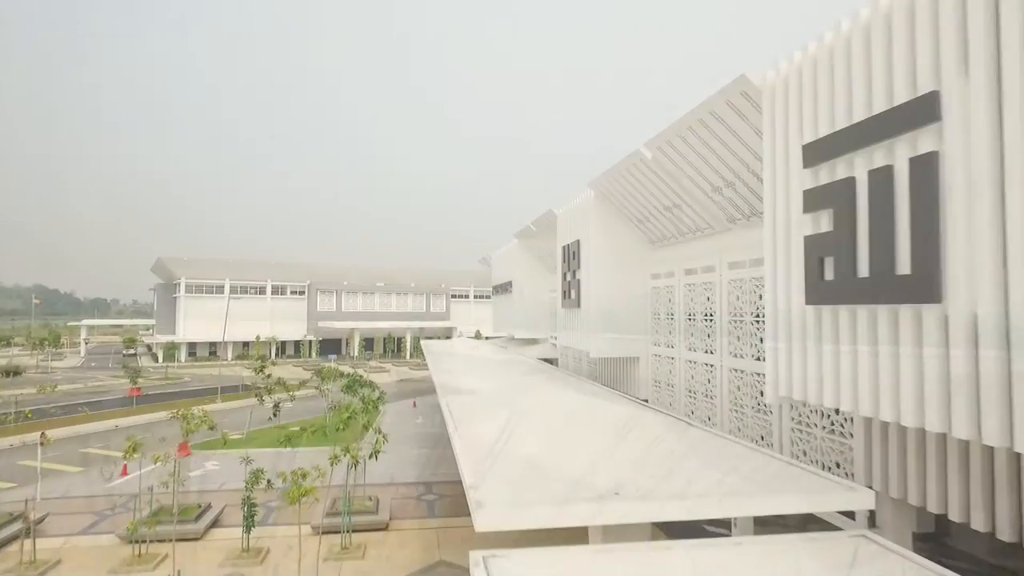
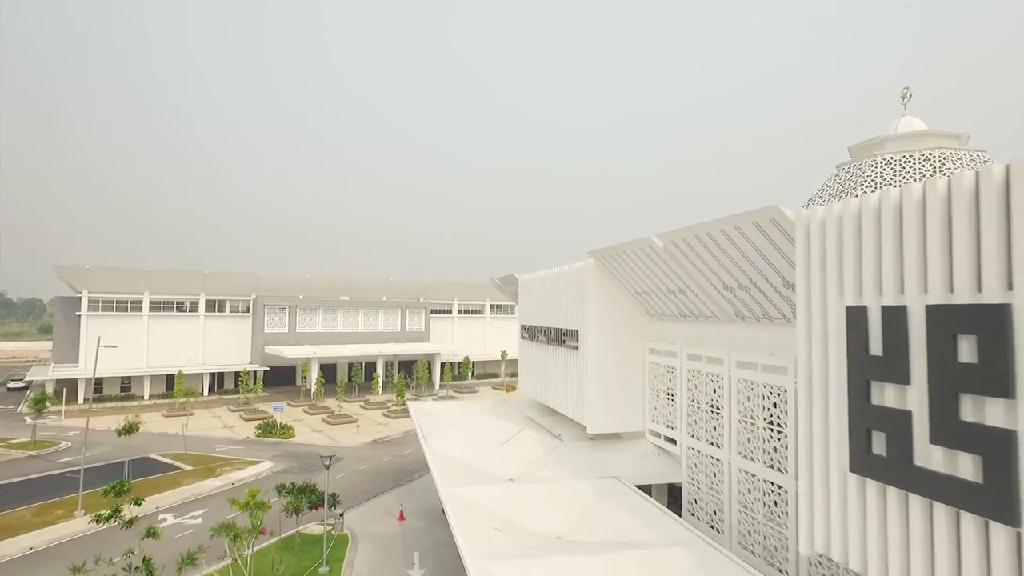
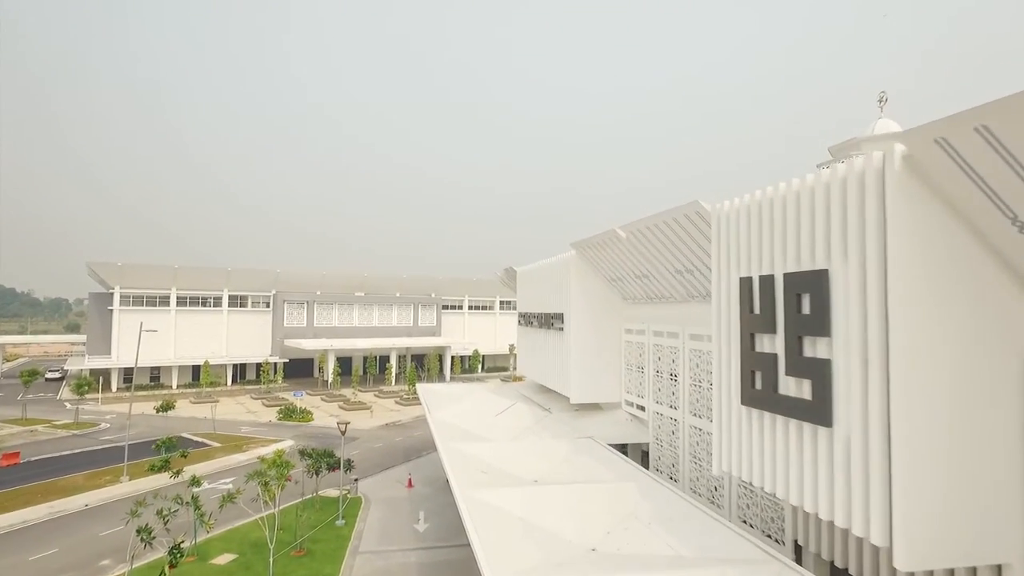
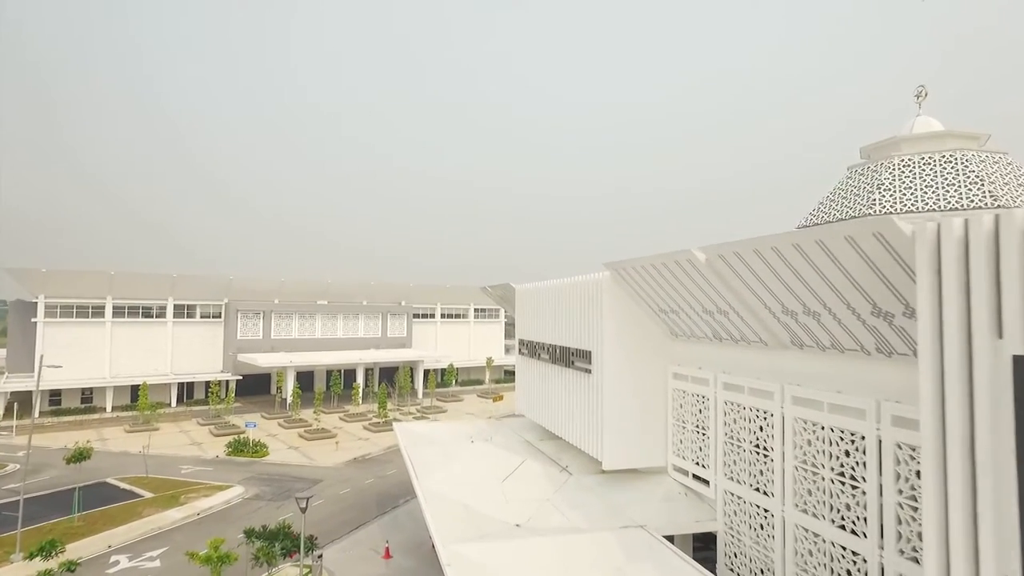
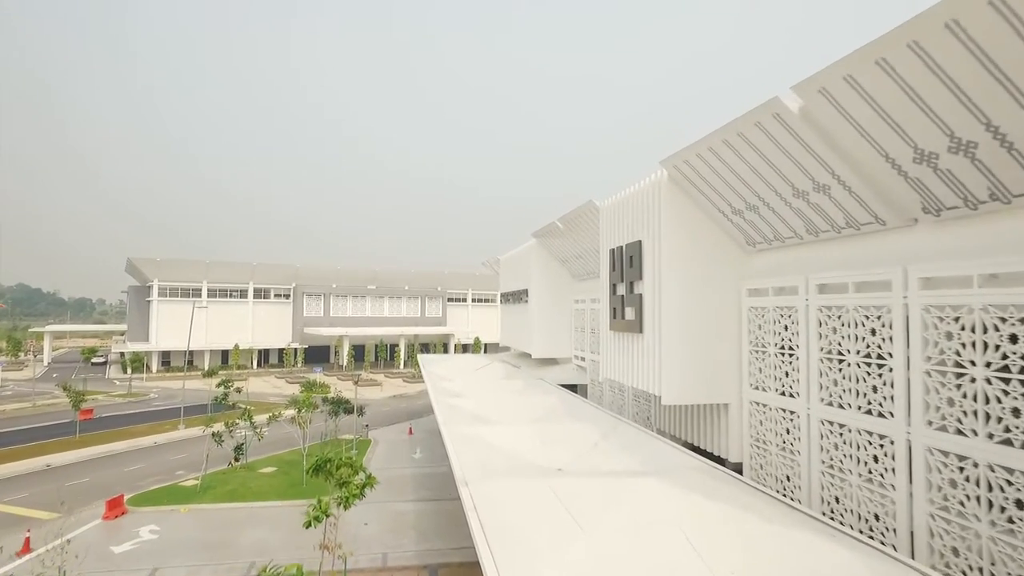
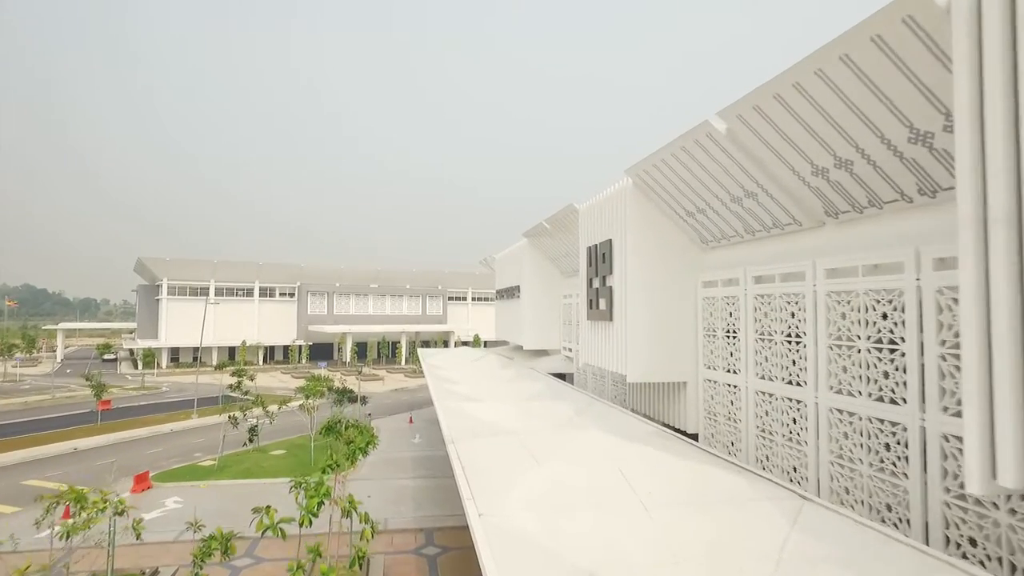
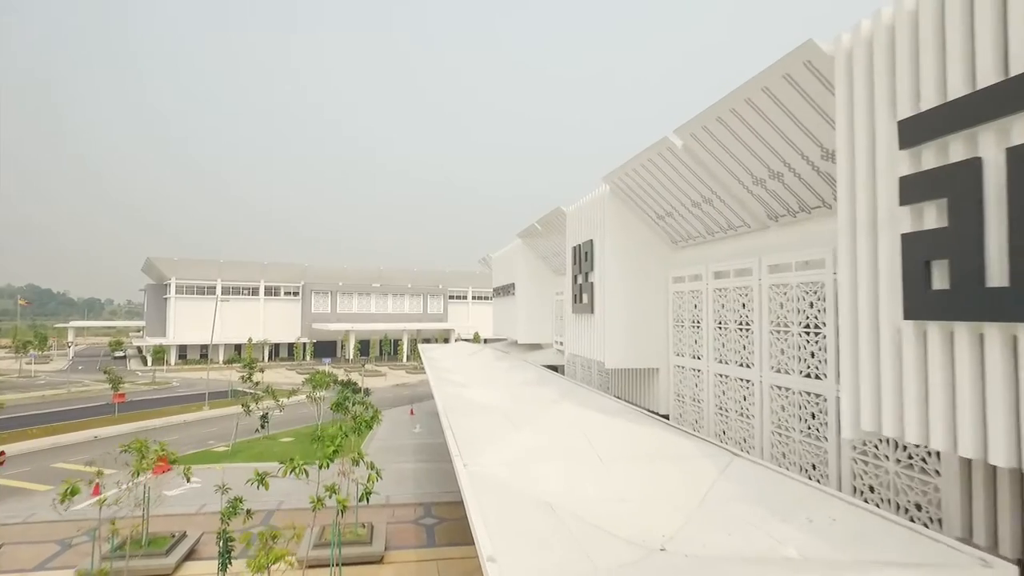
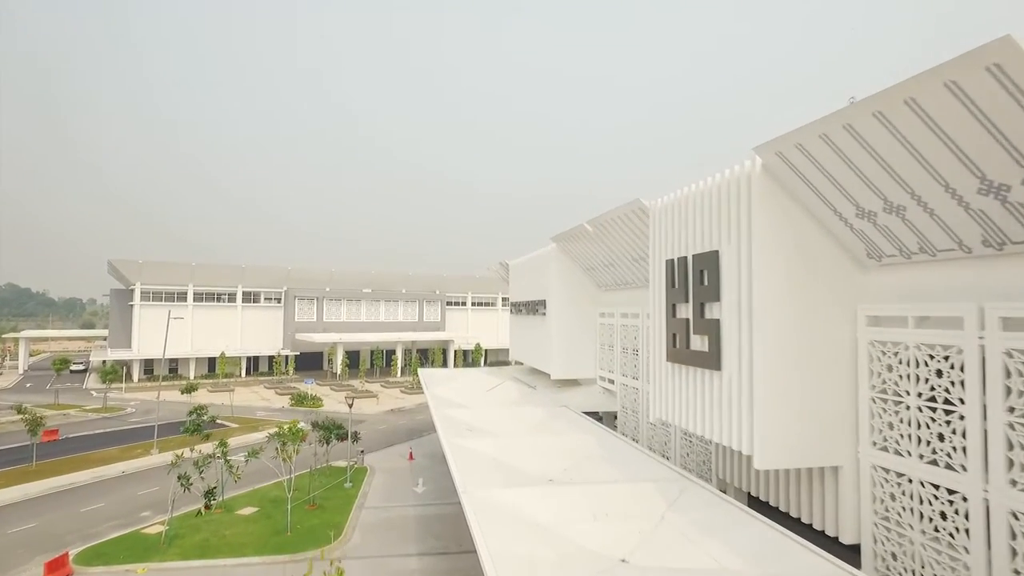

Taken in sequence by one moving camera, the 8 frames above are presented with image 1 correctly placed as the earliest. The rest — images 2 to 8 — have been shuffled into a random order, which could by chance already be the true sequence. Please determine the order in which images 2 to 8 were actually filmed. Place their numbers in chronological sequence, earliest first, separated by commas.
7, 6, 5, 8, 3, 2, 4
